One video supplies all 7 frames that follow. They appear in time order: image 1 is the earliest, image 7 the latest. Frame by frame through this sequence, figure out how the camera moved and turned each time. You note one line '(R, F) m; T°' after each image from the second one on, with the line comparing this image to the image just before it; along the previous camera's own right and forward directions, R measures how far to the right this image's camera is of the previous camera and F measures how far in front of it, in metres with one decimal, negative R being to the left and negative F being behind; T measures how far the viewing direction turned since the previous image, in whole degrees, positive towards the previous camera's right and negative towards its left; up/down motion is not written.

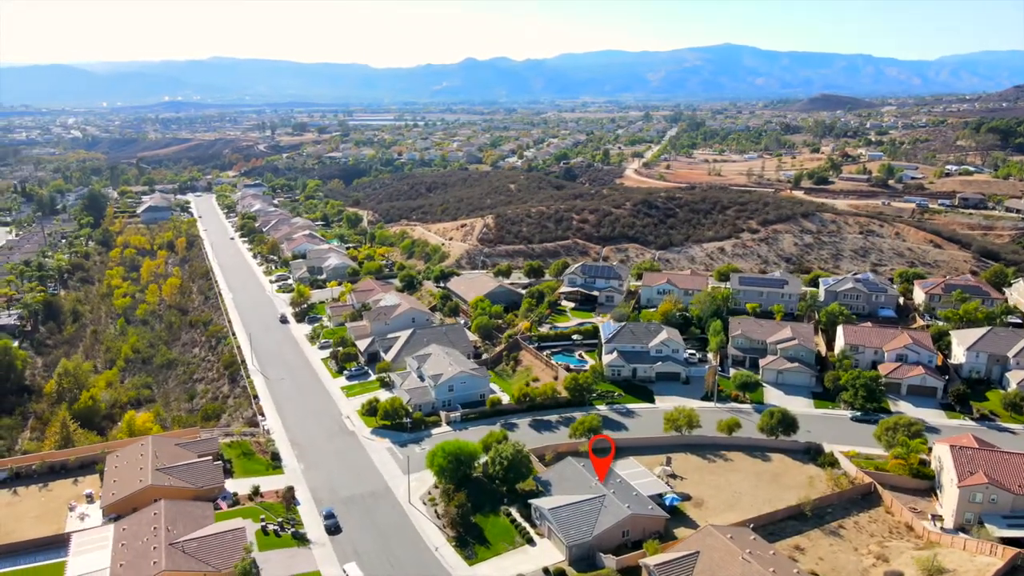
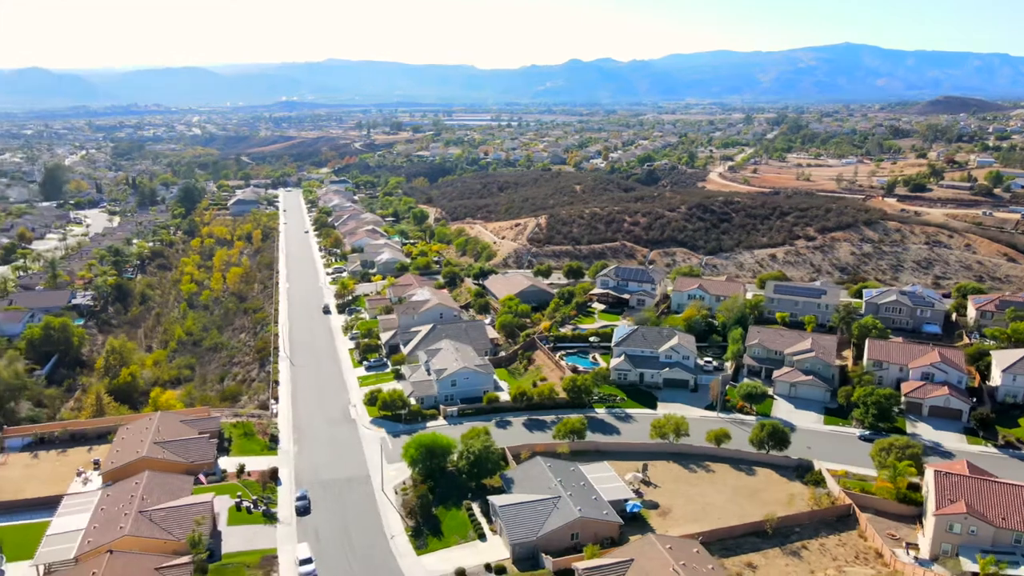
(+4.4, +0.1) m; -7°
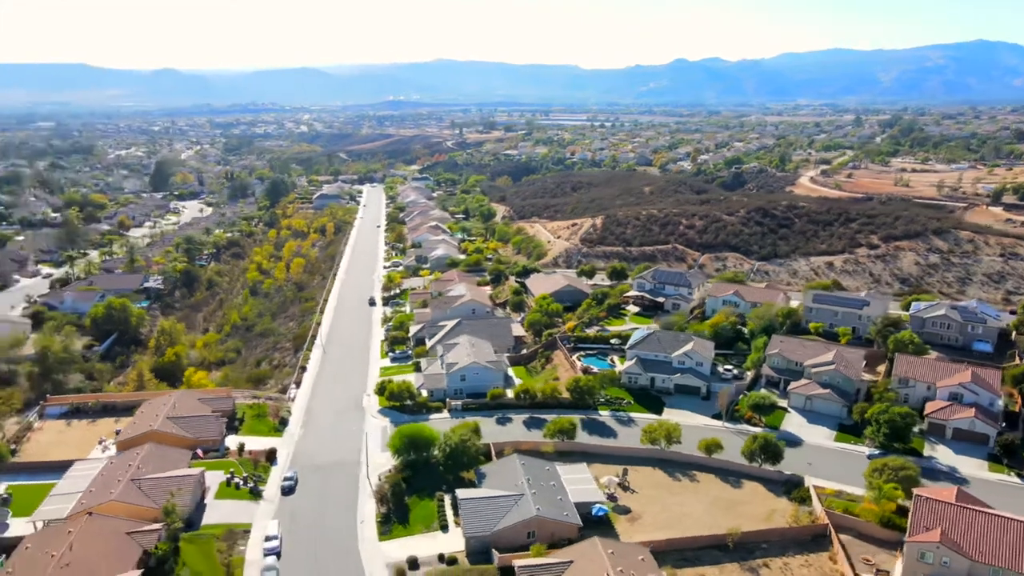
(+4.1, +0.1) m; -7°
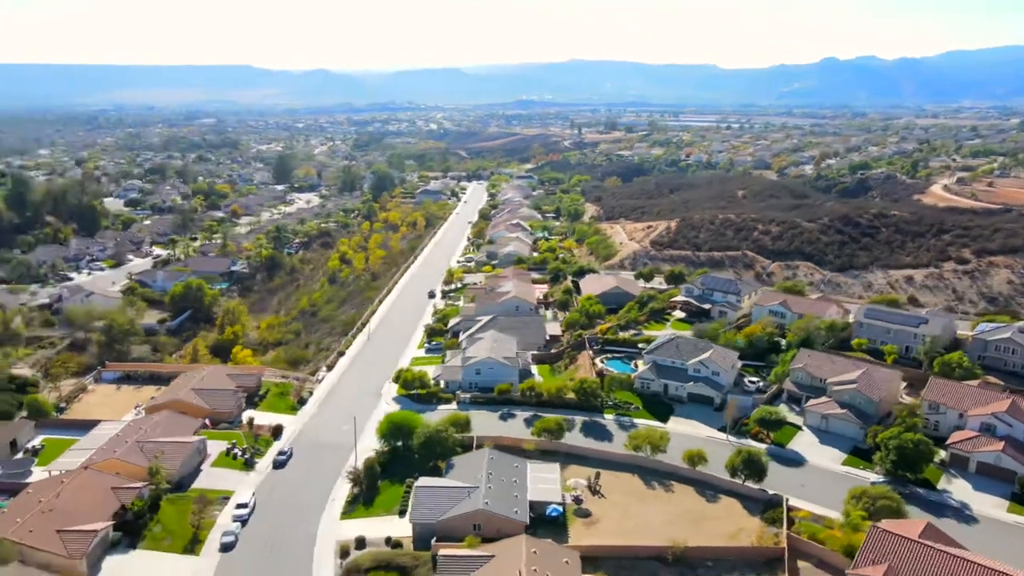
(+5.3, +0.2) m; -10°
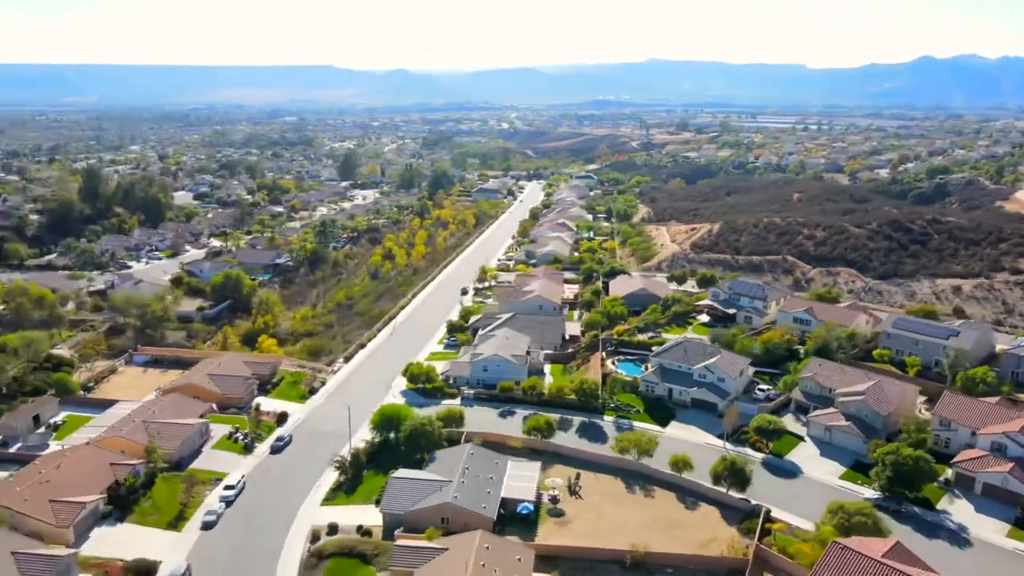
(+3.1, 0.0) m; -5°
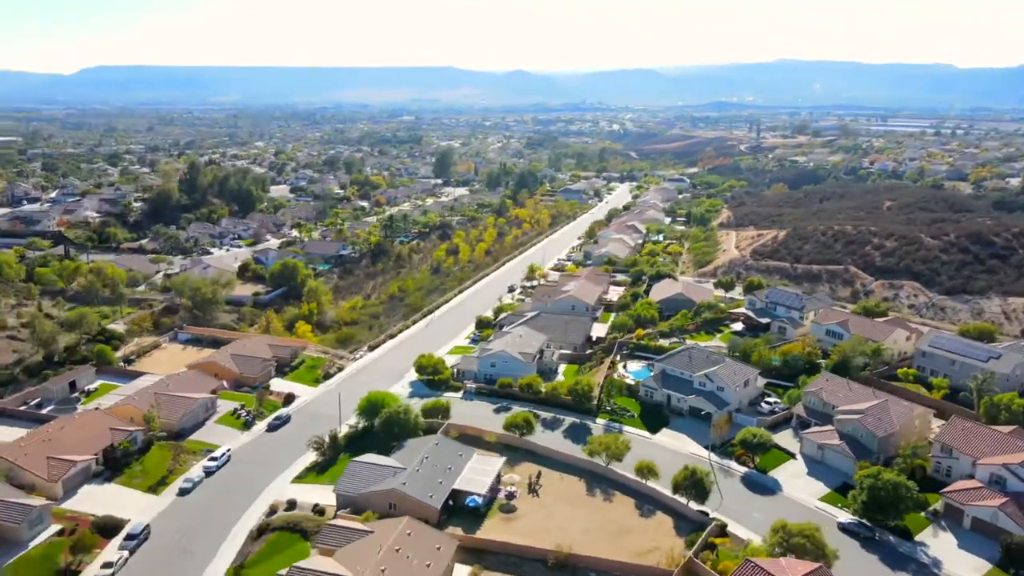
(+5.1, +0.1) m; -8°
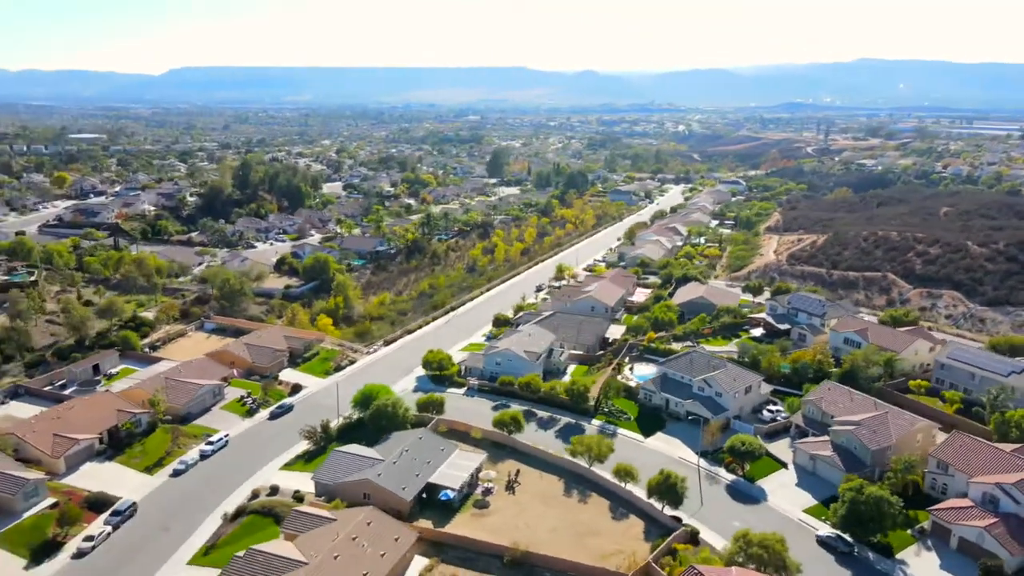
(+2.9, 0.0) m; -5°
